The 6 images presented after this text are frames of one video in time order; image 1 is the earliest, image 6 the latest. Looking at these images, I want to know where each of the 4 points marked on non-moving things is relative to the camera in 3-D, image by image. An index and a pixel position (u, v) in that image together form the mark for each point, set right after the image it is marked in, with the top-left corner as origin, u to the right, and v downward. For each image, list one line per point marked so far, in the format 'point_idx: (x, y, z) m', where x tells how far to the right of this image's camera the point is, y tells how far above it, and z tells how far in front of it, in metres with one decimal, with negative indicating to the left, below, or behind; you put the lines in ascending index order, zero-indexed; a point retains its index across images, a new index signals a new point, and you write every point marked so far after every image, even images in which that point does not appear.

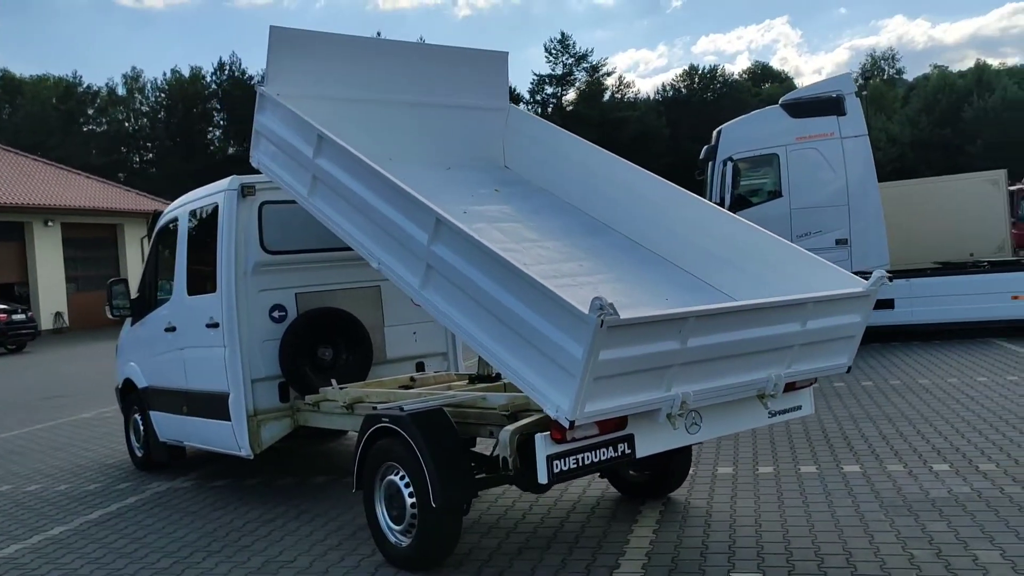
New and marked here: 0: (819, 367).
0: (+1.5, -0.4, +4.8) m
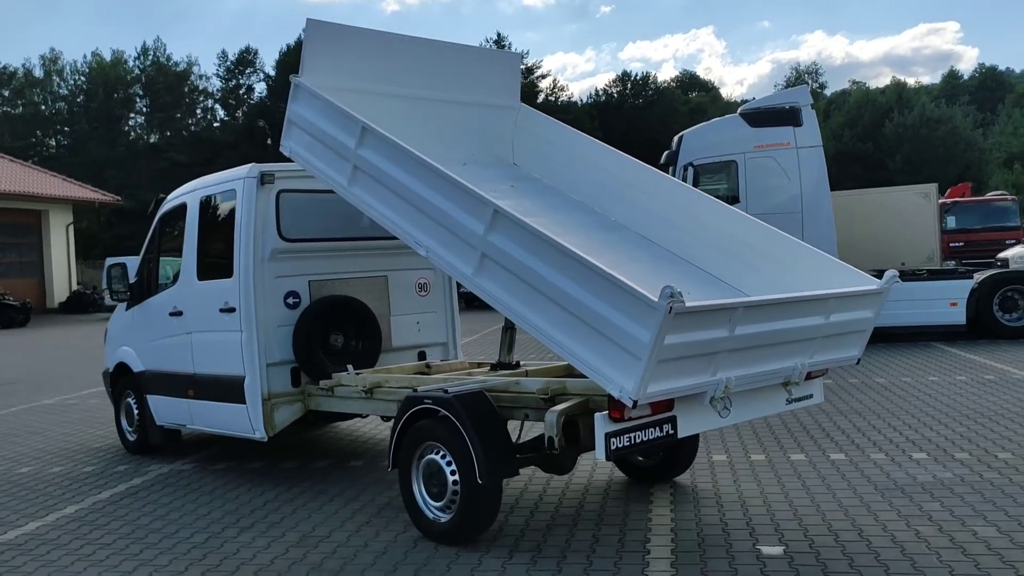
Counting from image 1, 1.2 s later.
0: (+1.7, -0.4, +5.2) m
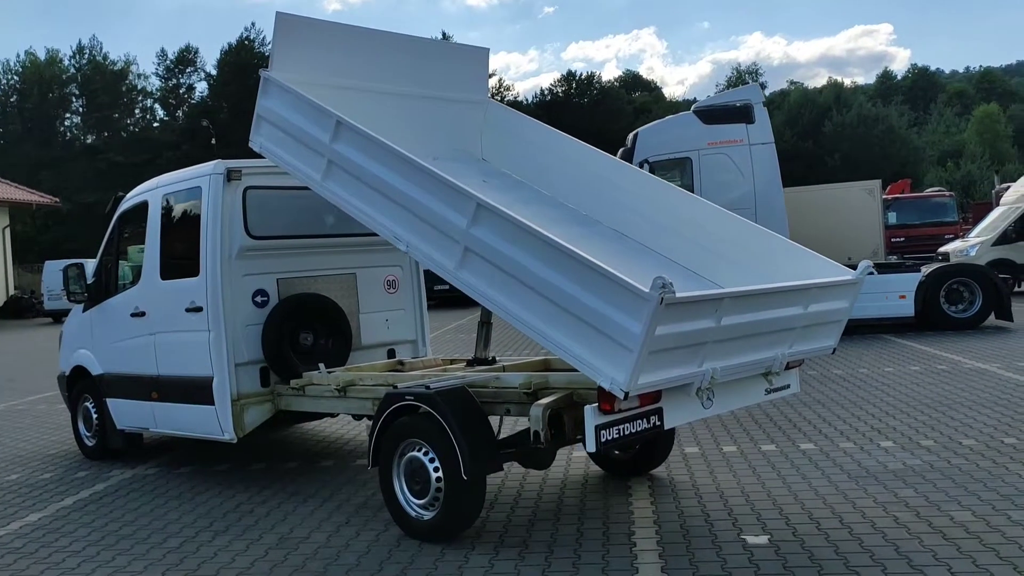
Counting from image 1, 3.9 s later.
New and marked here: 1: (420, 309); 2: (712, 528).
0: (+1.6, -0.3, +5.3) m
1: (-0.7, -0.2, +7.8) m
2: (+1.0, -1.2, +5.1) m
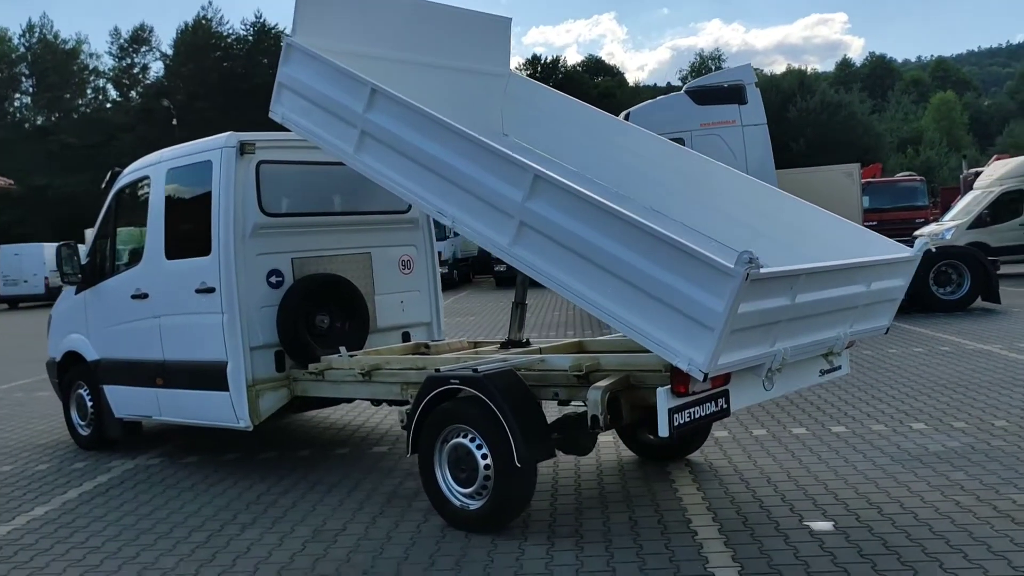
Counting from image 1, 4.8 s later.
0: (+1.8, -0.2, +5.1) m
1: (-0.6, 0.0, +7.5) m
2: (+1.3, -1.1, +4.9) m
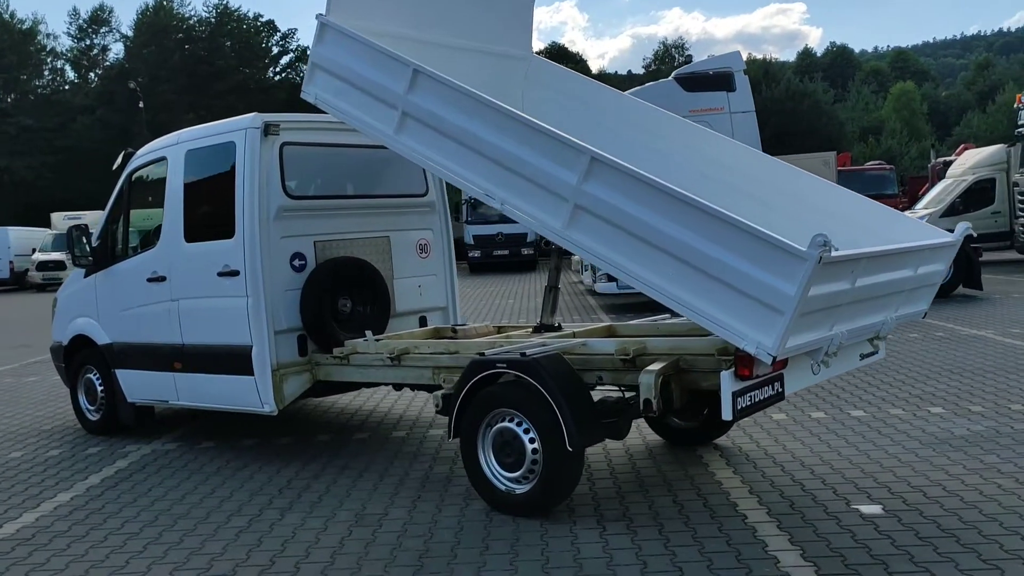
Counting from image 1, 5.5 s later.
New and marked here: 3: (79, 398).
0: (+2.0, -0.1, +5.1) m
1: (-0.5, +0.1, +7.4) m
2: (+1.5, -1.0, +5.0) m
3: (-3.3, -0.8, +7.5) m
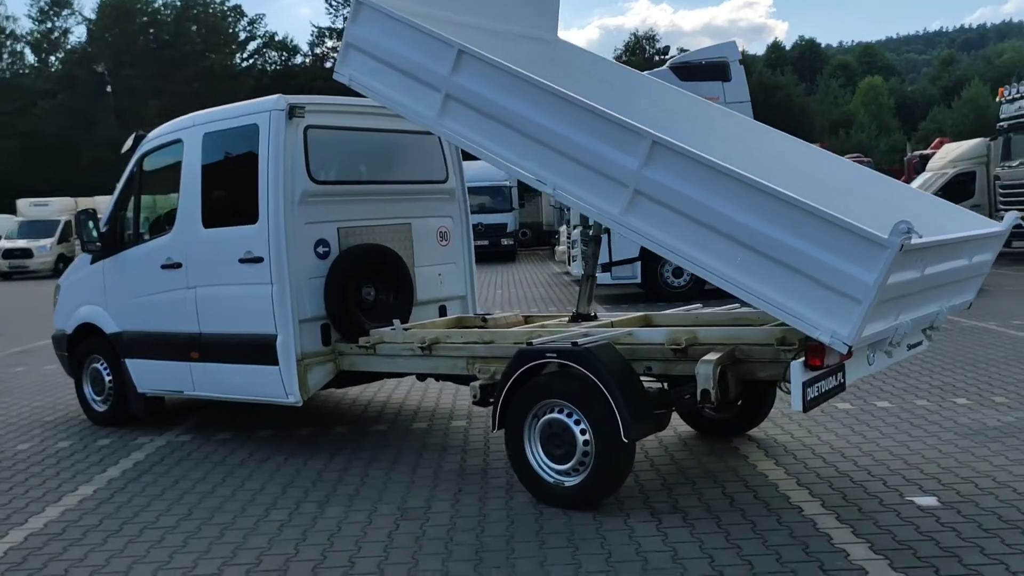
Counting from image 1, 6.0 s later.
0: (+2.3, -0.1, +5.1) m
1: (-0.3, +0.2, +7.3) m
2: (+1.7, -1.0, +4.9) m
3: (-3.1, -0.7, +7.3) m
